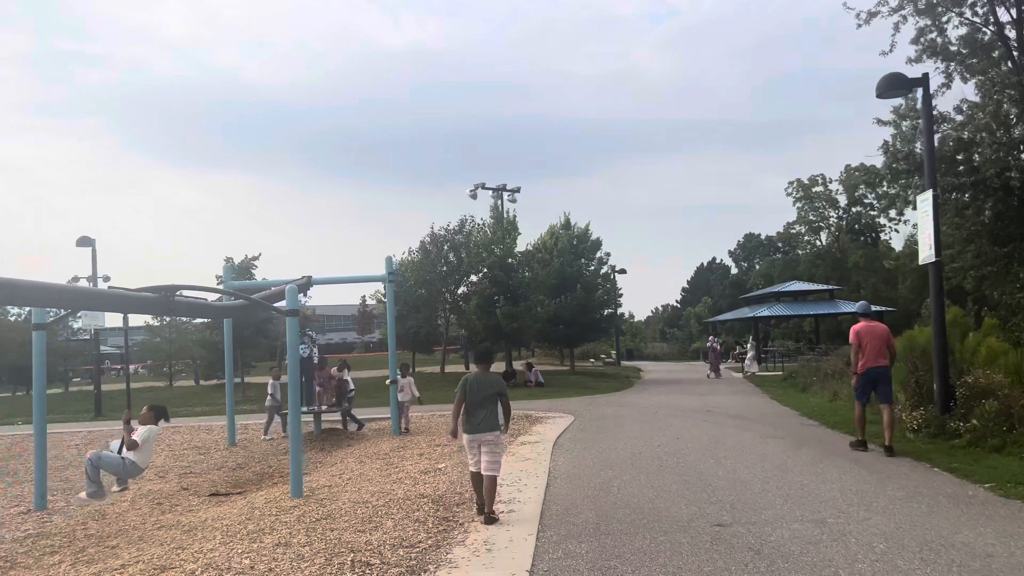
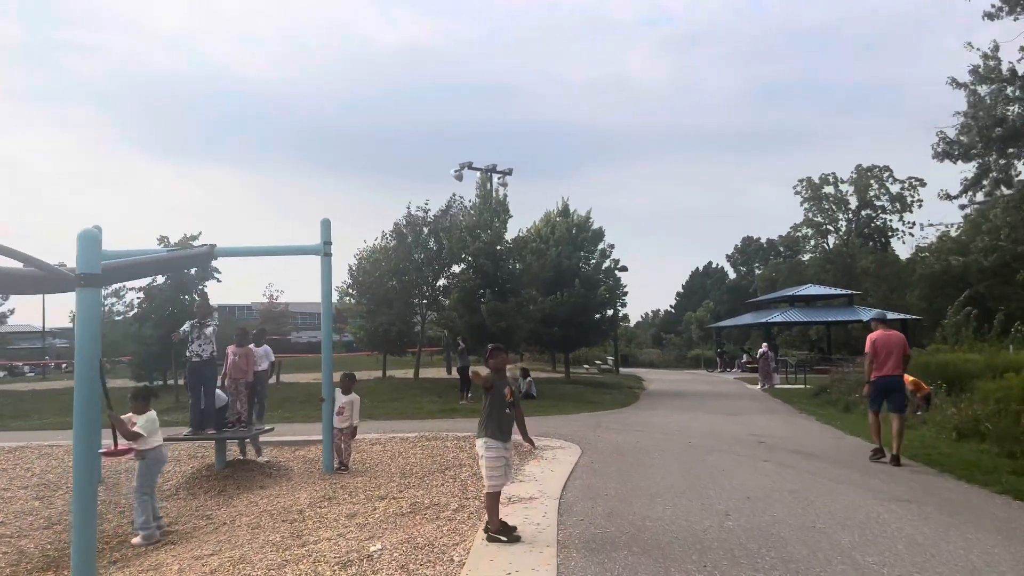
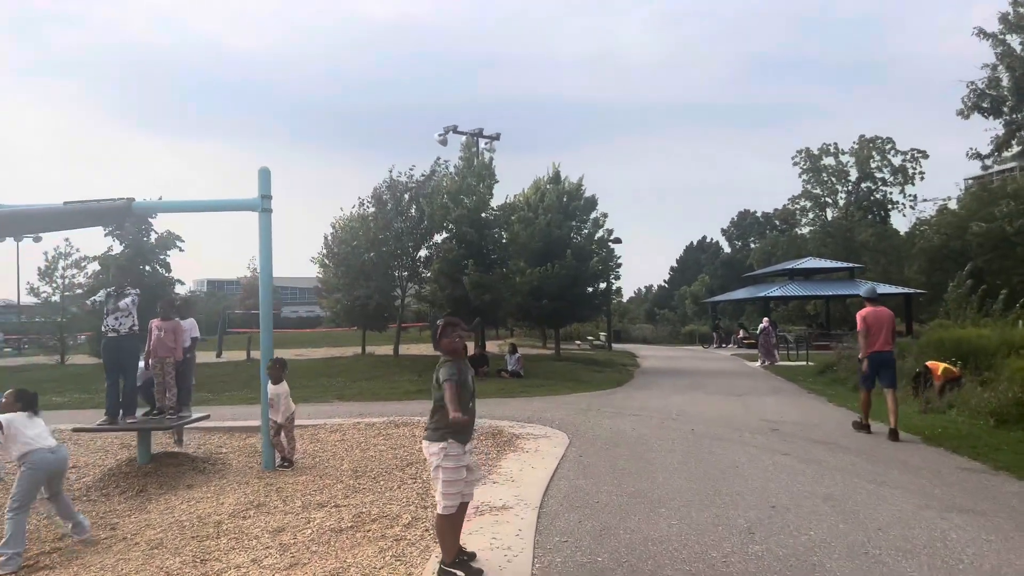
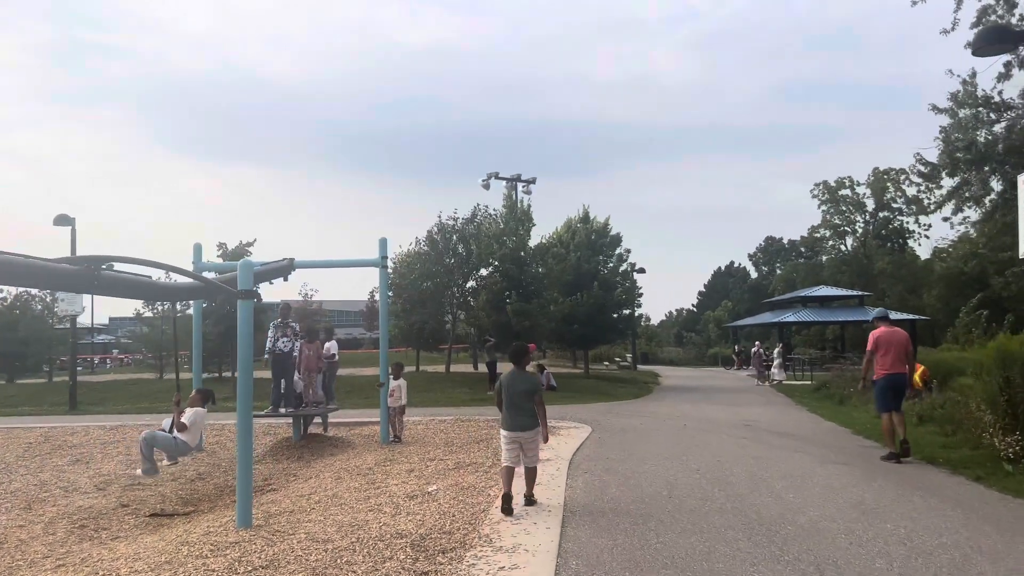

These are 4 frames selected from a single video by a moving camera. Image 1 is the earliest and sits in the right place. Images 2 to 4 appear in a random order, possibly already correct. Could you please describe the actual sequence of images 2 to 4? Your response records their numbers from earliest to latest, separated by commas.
4, 2, 3
